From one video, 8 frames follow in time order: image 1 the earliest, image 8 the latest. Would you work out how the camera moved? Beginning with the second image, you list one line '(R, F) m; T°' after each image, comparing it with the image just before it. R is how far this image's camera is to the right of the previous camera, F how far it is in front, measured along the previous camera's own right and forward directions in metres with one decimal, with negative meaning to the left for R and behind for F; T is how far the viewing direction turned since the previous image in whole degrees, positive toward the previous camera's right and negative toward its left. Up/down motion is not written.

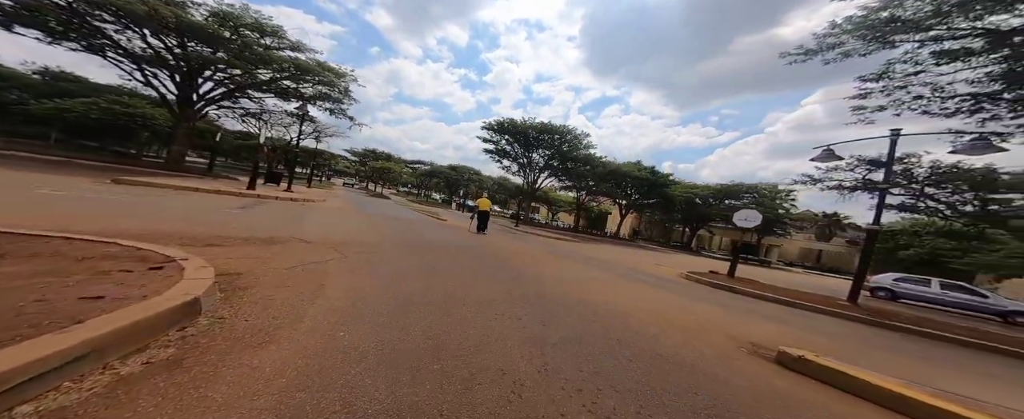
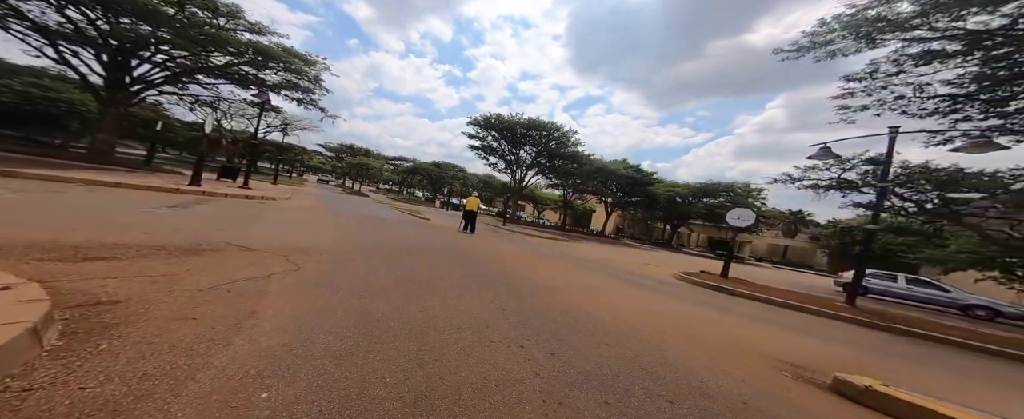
(-0.3, +1.0) m; +5°
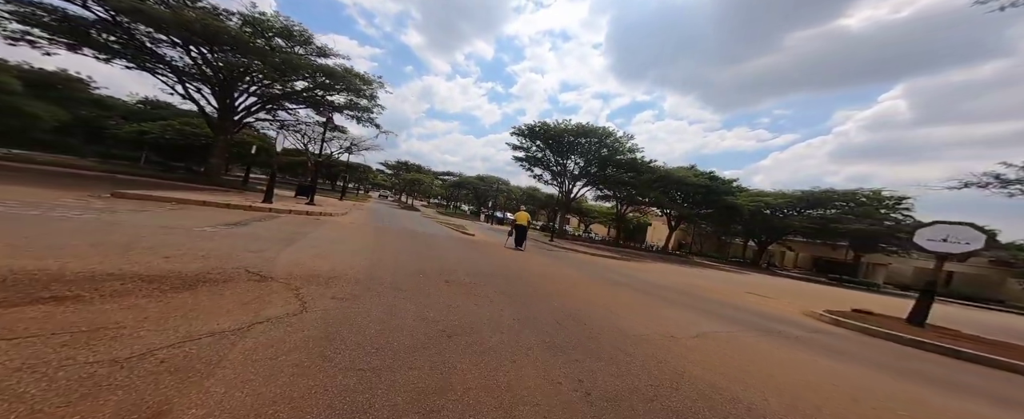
(-0.4, +1.7) m; -9°
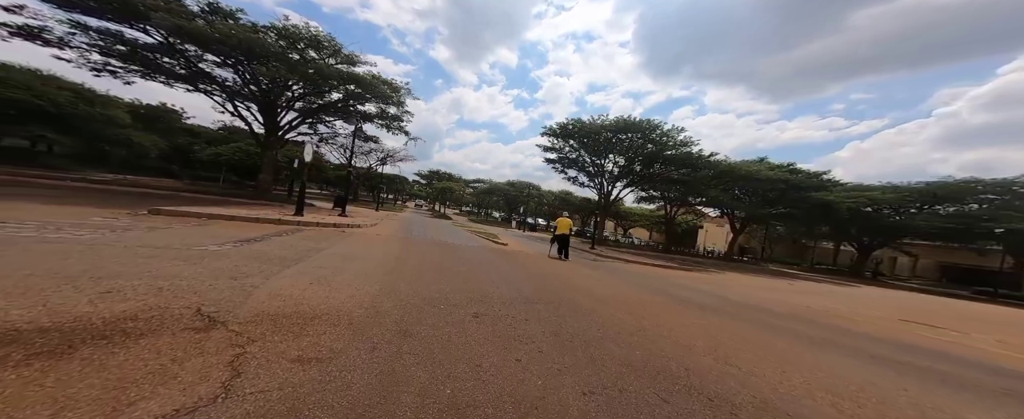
(-0.3, +1.8) m; -6°
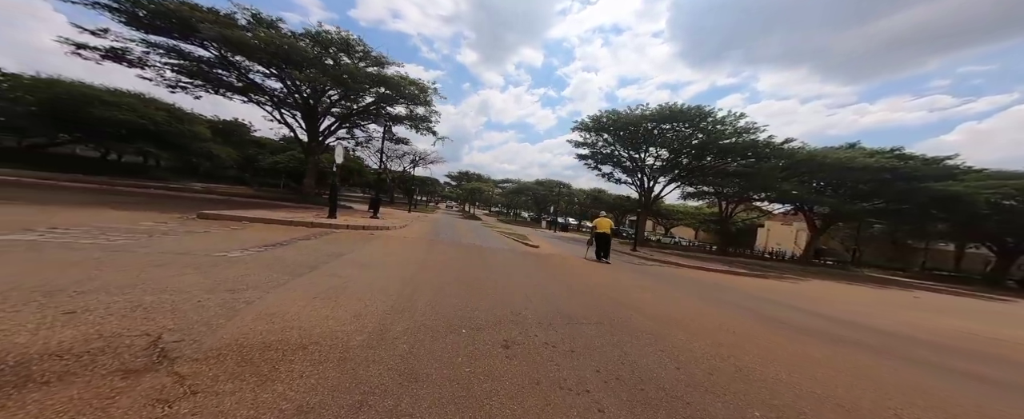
(-0.1, +1.1) m; -6°
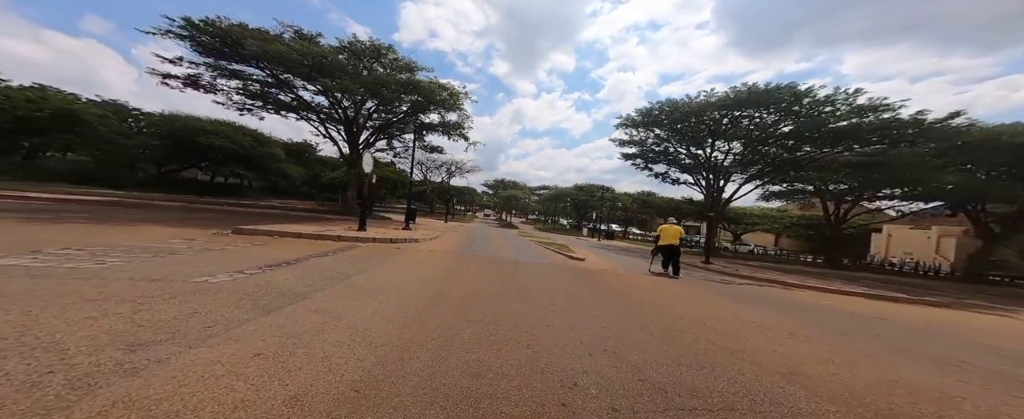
(0.0, +2.0) m; -8°
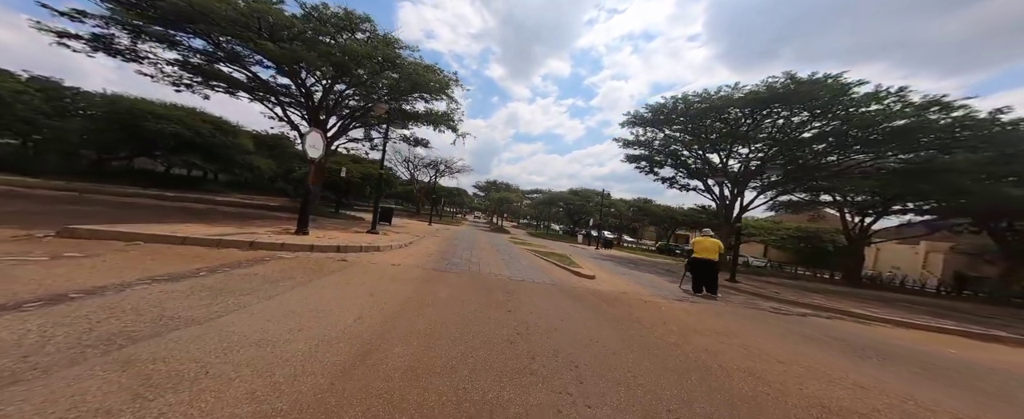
(-0.1, +3.3) m; +2°
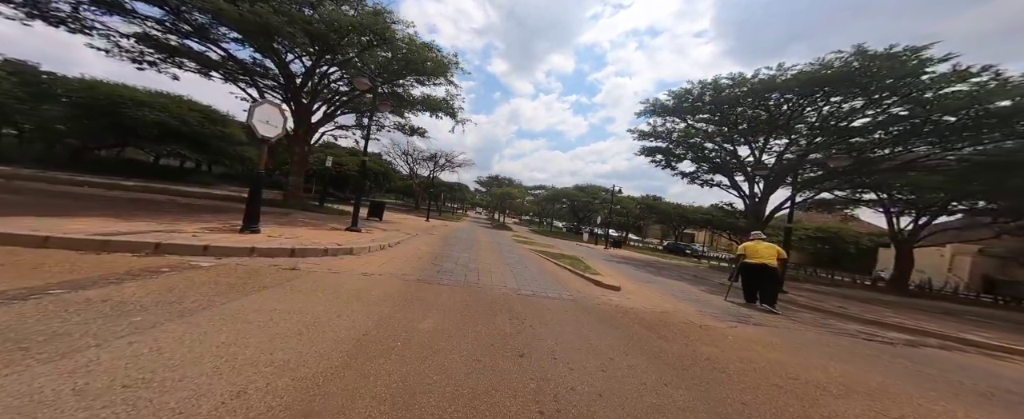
(-0.2, +2.3) m; -1°
